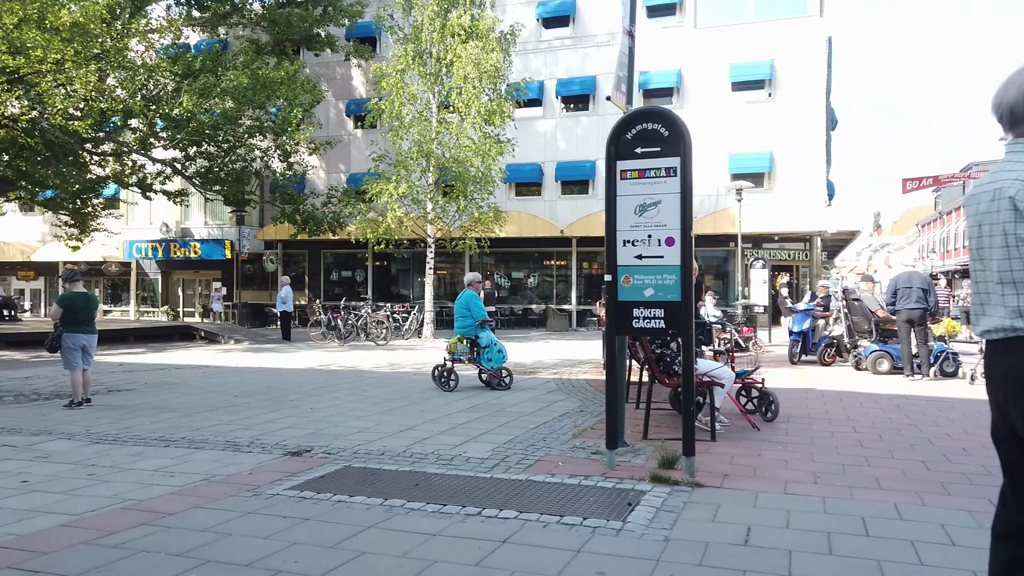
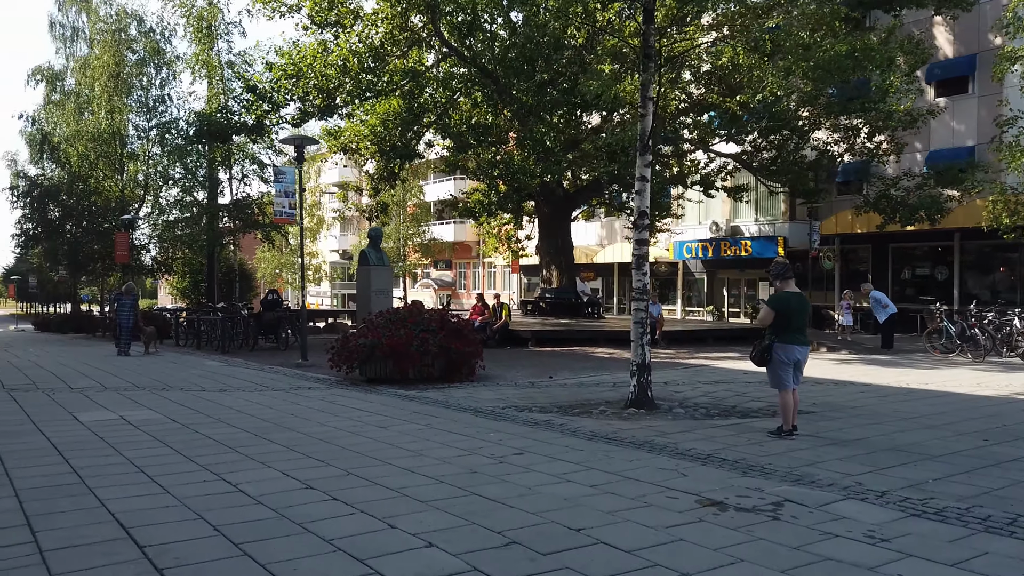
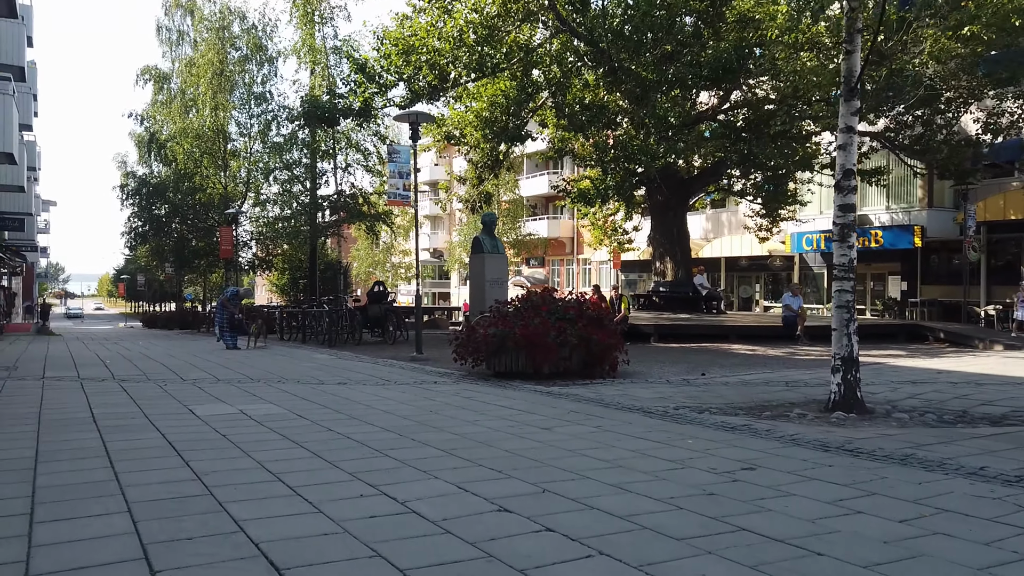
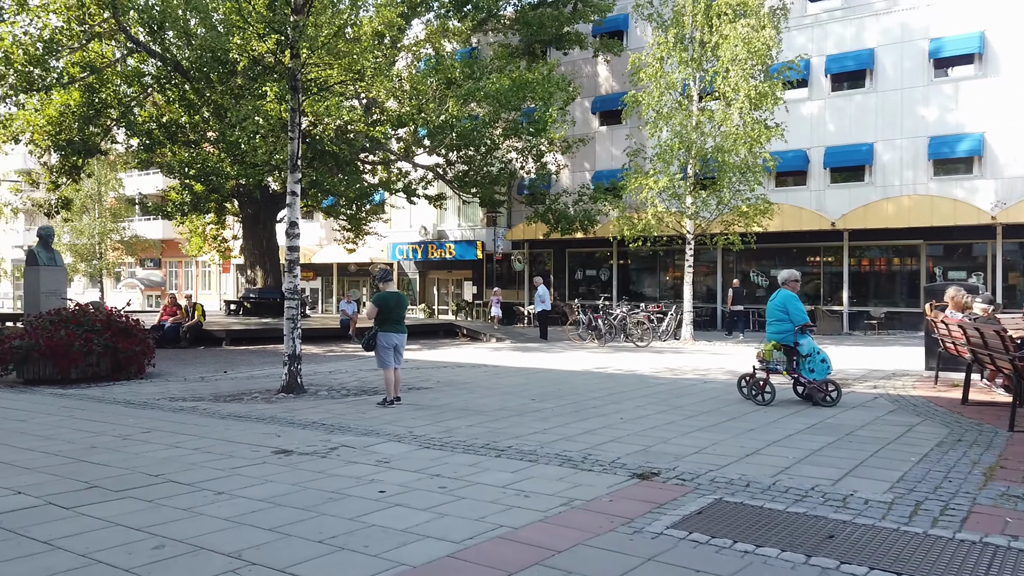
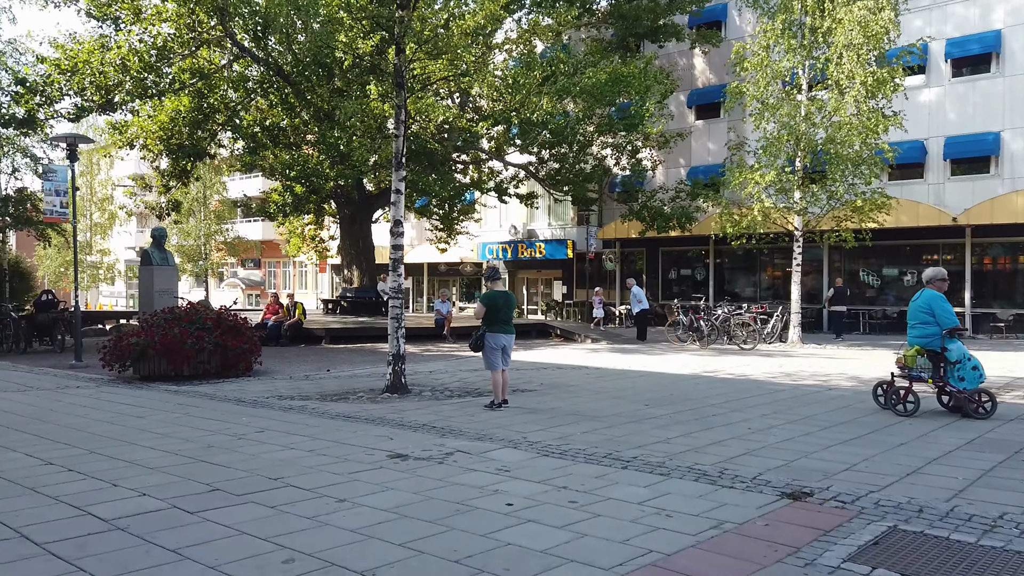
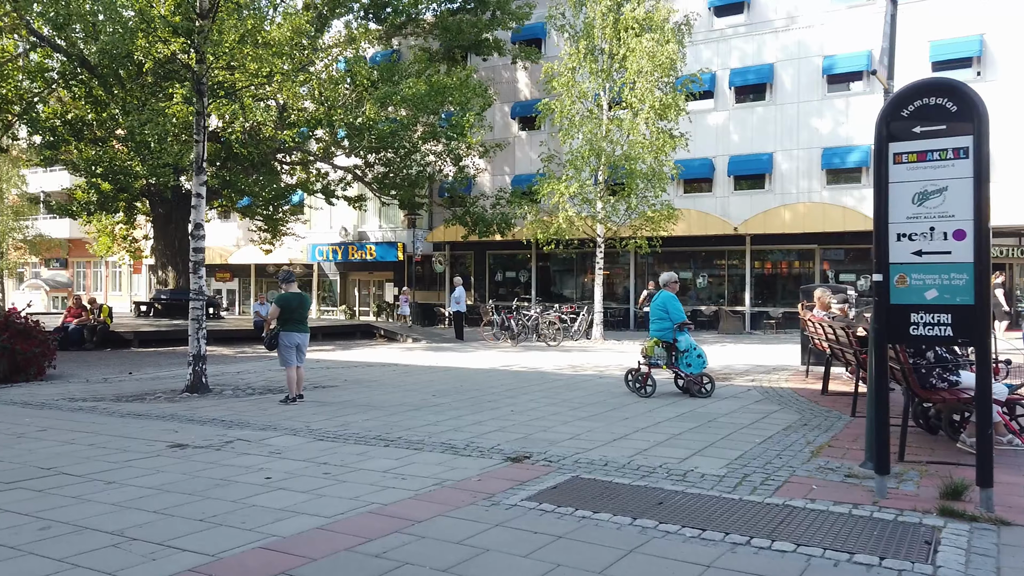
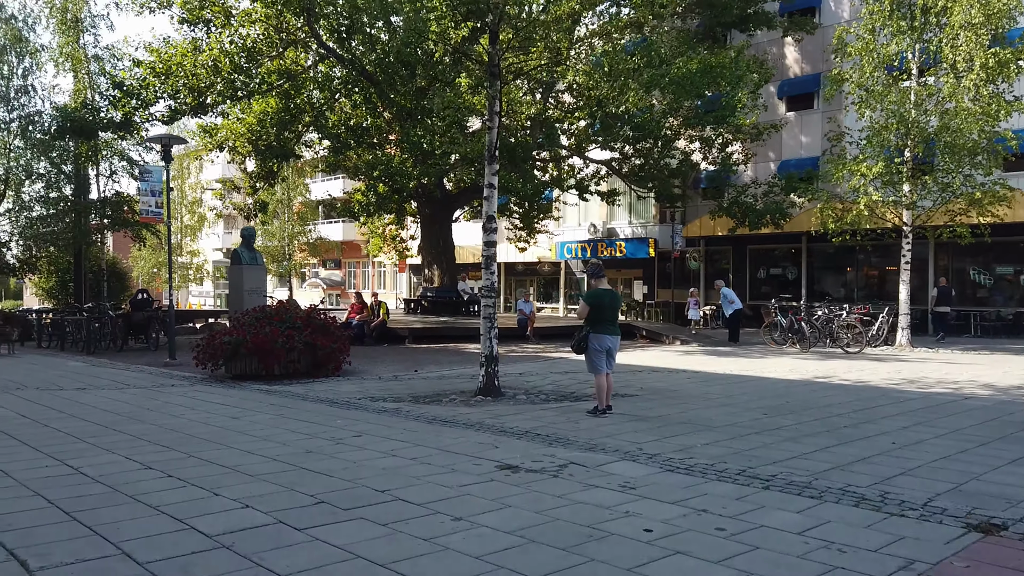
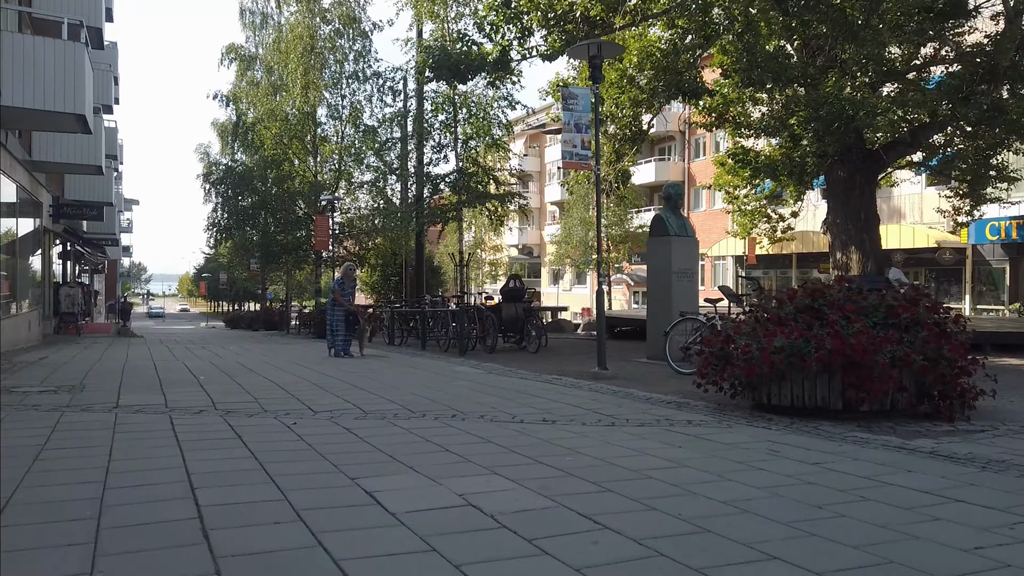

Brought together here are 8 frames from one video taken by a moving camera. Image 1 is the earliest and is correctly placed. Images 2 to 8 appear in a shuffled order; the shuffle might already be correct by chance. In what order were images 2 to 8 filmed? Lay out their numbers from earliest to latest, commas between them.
6, 4, 5, 7, 2, 3, 8
